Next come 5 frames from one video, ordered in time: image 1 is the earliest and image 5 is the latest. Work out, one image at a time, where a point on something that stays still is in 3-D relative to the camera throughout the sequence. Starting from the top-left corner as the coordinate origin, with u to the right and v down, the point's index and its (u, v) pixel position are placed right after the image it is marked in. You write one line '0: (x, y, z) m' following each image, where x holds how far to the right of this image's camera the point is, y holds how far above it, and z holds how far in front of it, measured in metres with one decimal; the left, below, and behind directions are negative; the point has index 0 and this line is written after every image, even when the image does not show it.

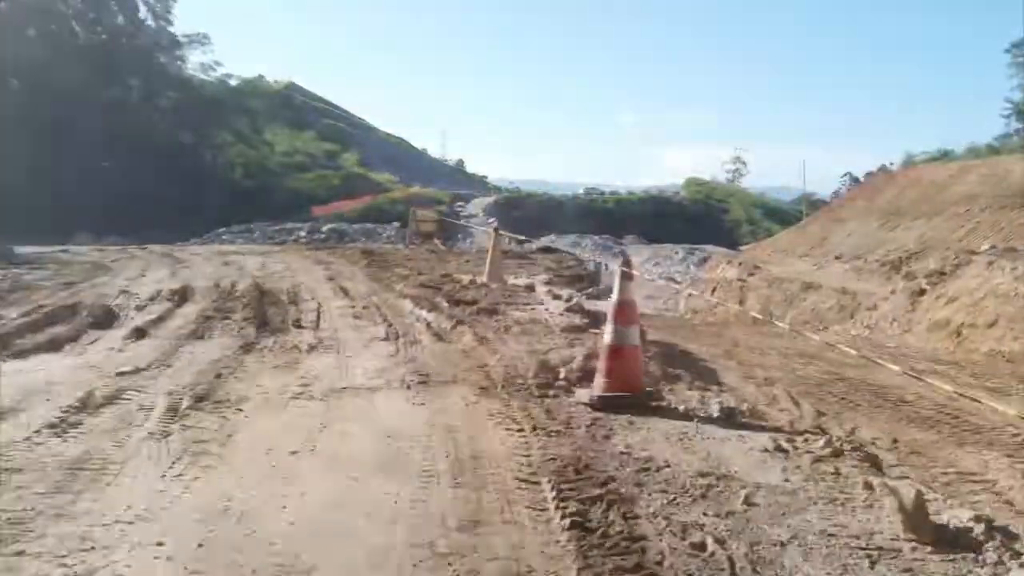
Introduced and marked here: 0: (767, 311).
0: (+5.3, -0.5, +19.1) m
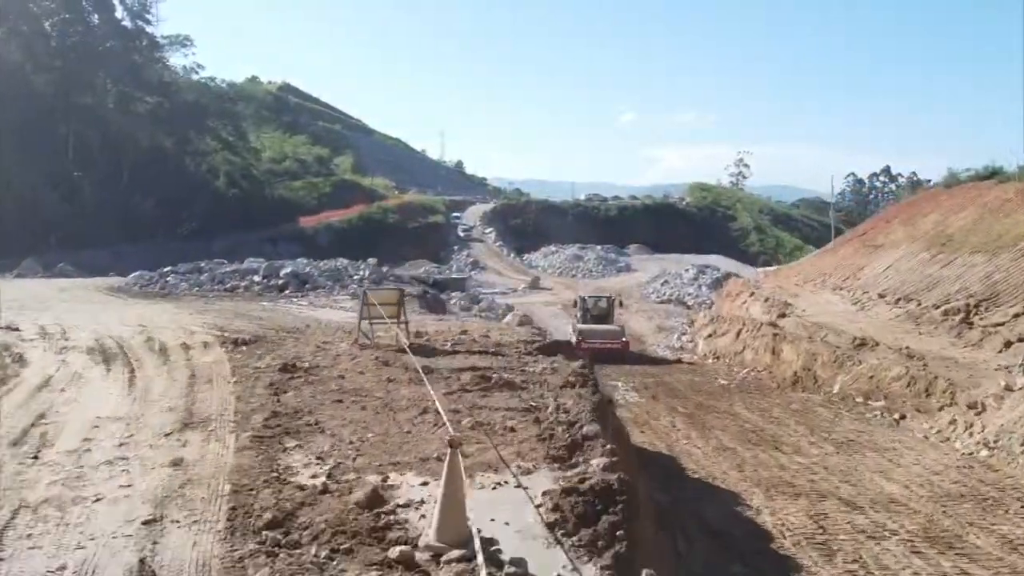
0: (+5.2, -1.5, +16.0) m
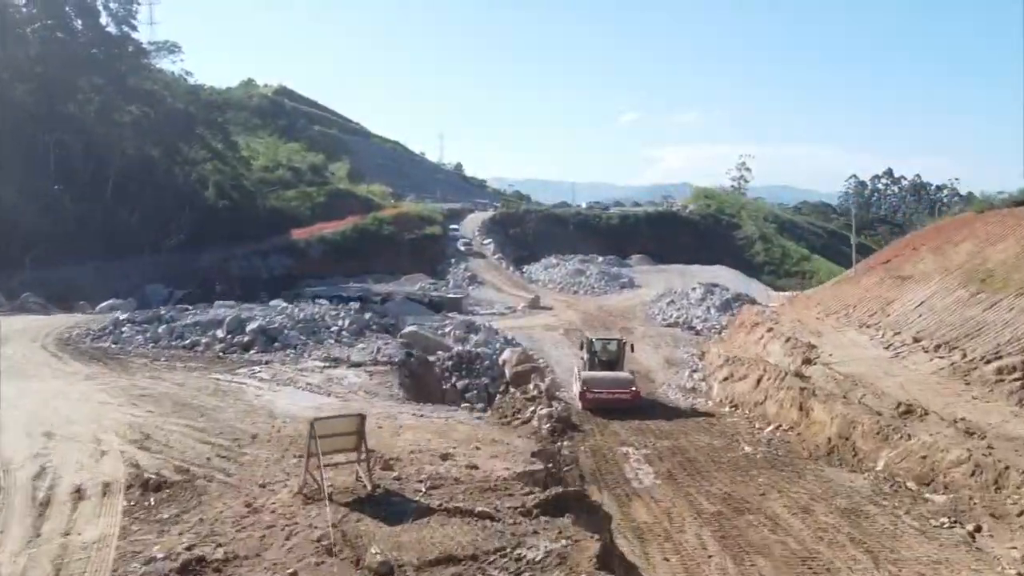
0: (+5.2, -2.4, +14.1) m
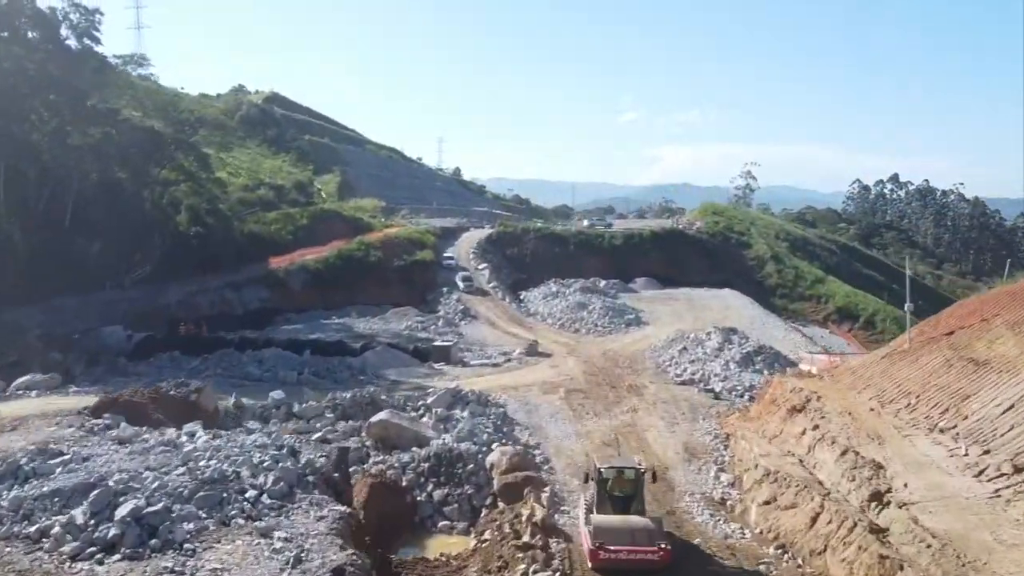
0: (+5.0, -4.3, +9.8) m
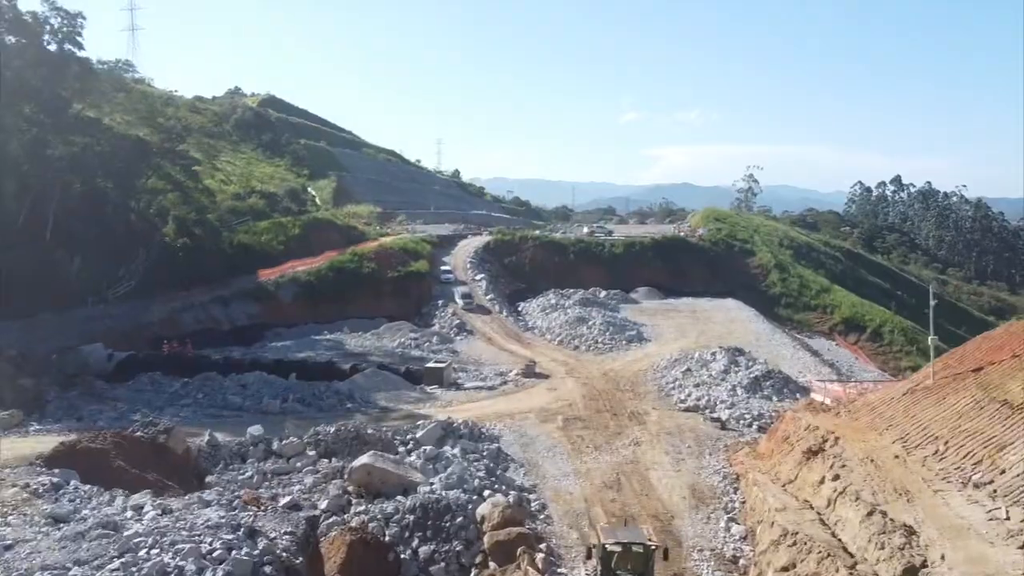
0: (+4.8, -5.0, +8.2) m
